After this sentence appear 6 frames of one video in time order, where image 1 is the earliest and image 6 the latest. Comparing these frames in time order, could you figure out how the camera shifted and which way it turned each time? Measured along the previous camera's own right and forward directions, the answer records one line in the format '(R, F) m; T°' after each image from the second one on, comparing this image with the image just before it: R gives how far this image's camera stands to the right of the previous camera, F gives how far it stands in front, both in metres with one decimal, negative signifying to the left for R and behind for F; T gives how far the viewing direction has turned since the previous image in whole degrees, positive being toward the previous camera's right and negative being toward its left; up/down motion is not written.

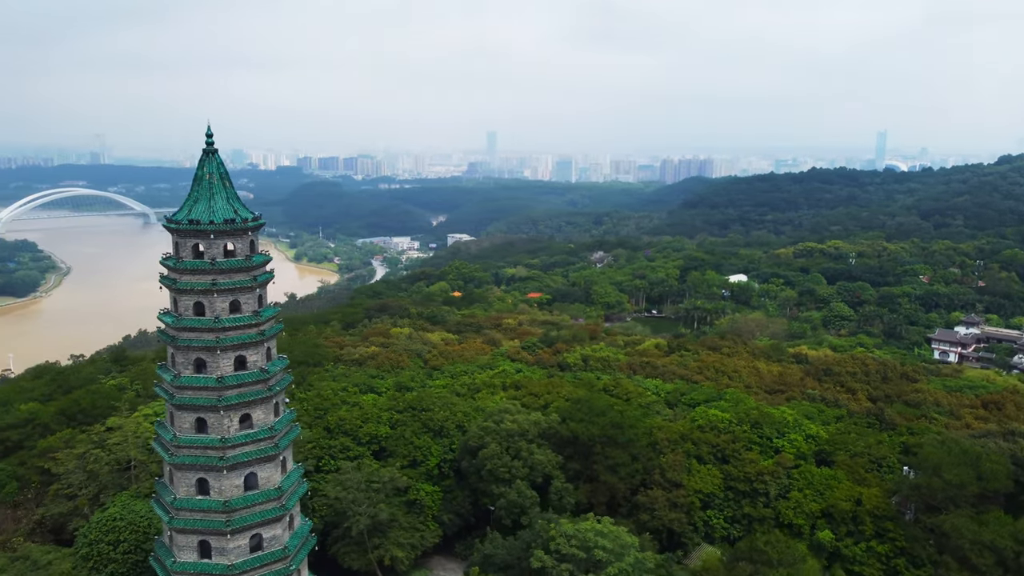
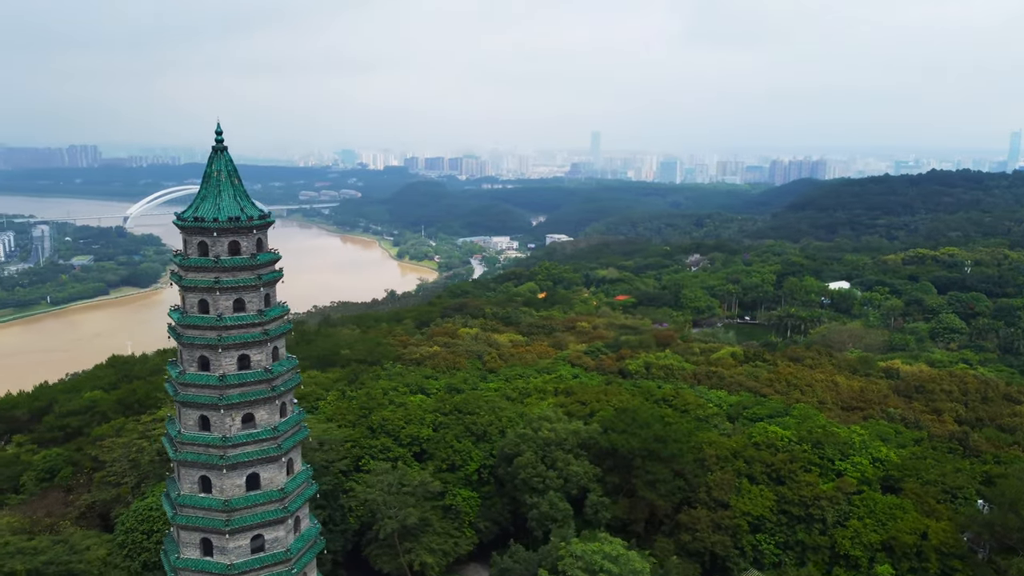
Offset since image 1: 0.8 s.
(+1.5, +0.8) m; -7°
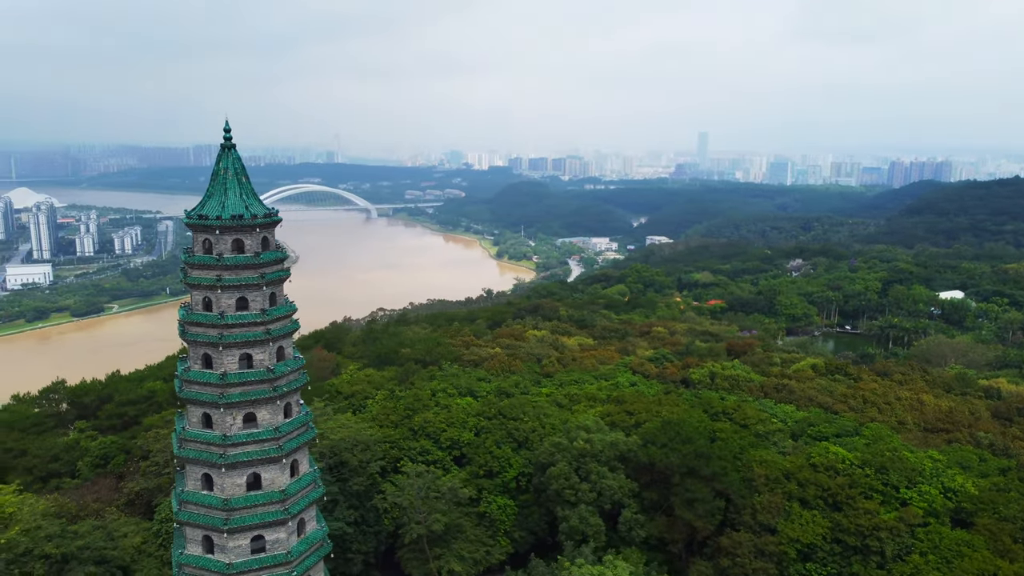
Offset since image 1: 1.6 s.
(+1.5, +0.7) m; -7°
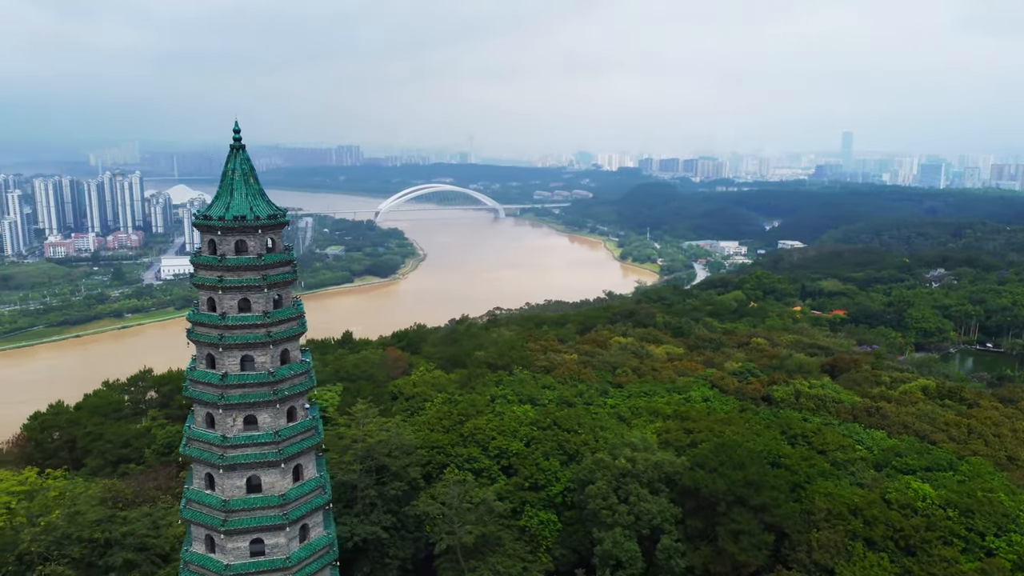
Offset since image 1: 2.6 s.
(+1.9, +0.9) m; -9°
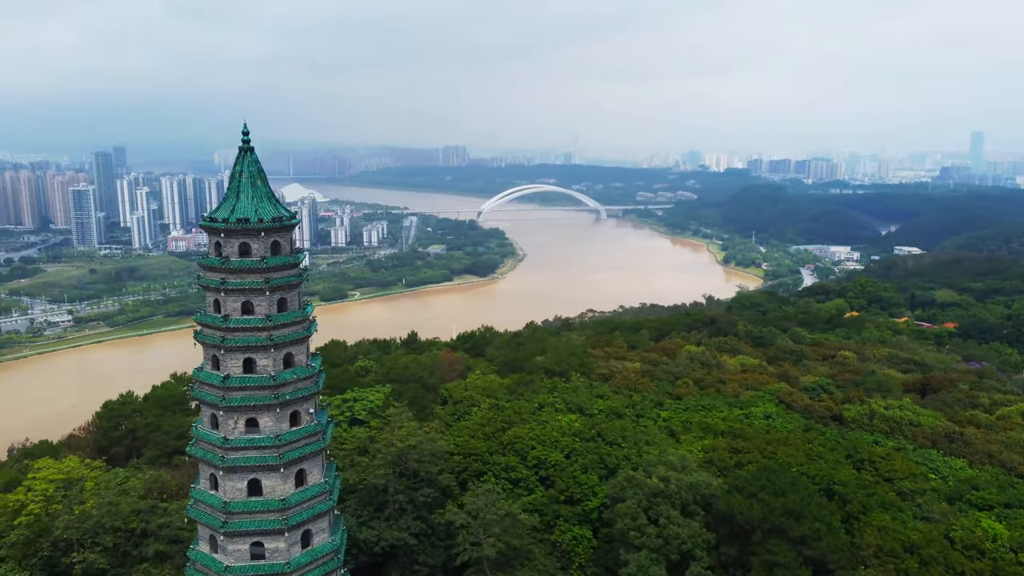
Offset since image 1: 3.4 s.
(+1.5, +0.7) m; -7°
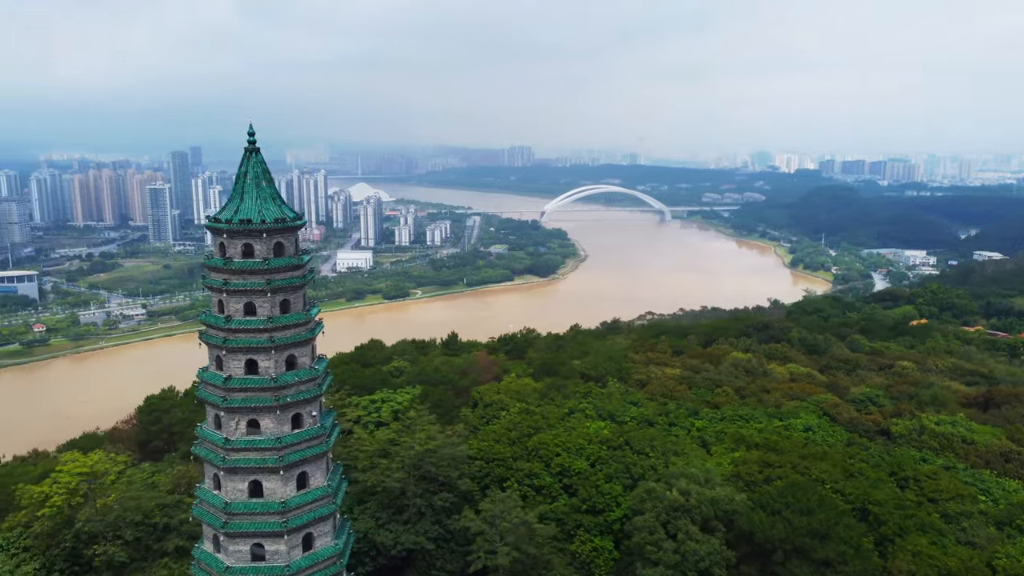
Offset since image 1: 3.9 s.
(+1.0, +0.4) m; -5°
